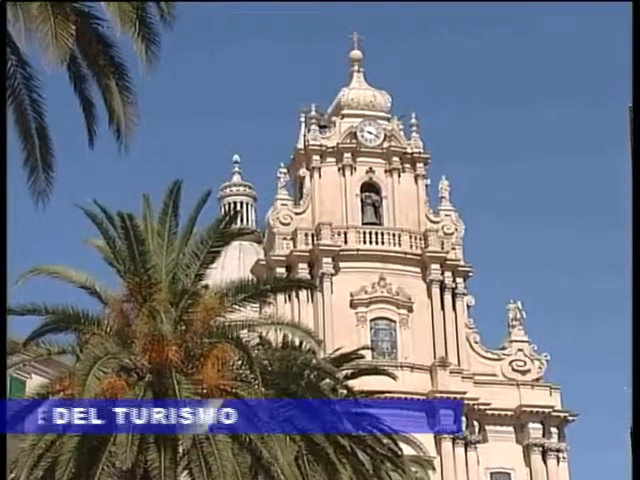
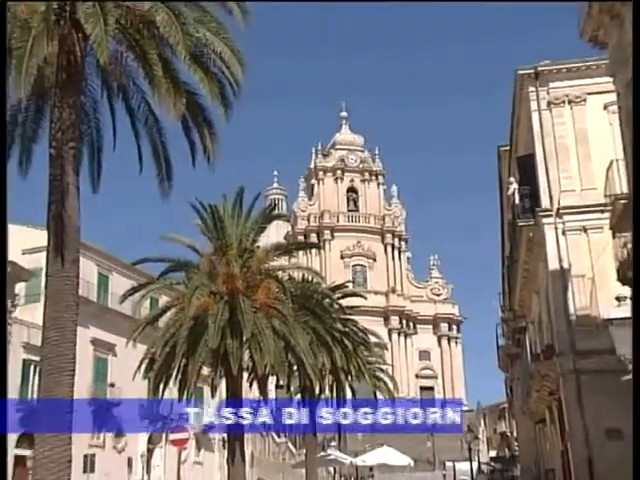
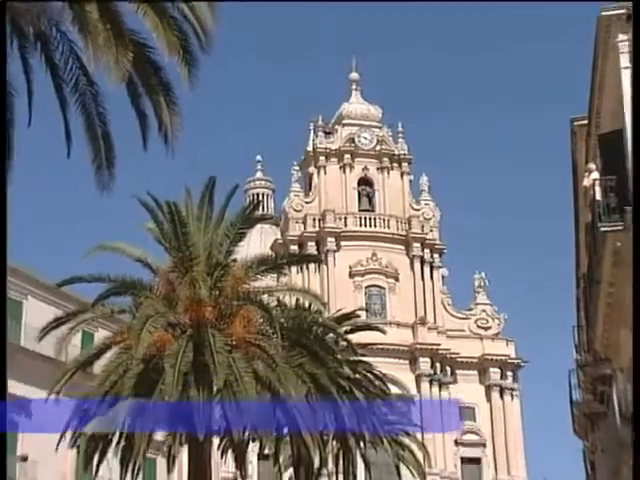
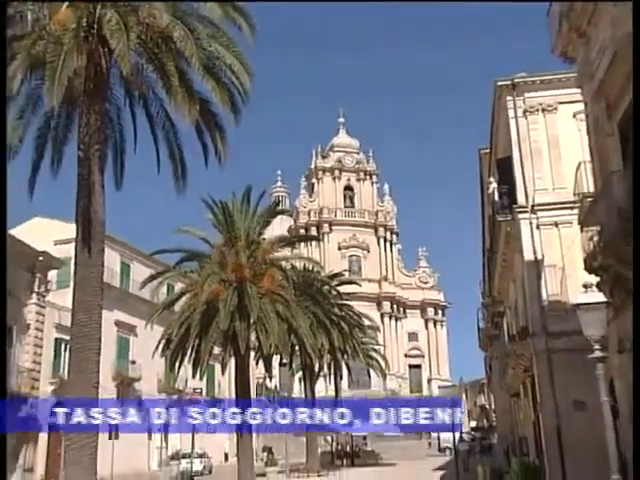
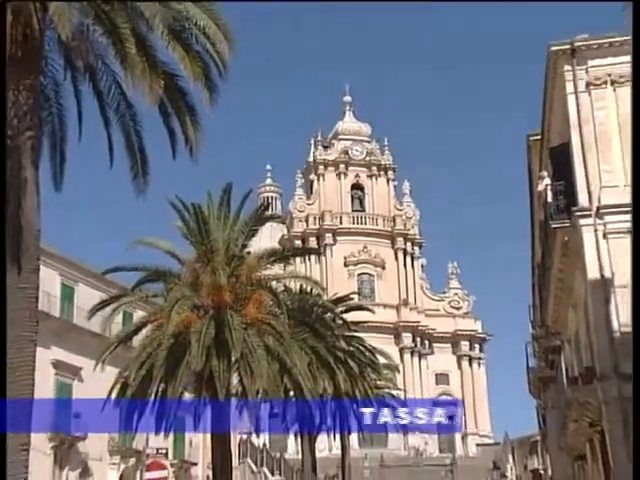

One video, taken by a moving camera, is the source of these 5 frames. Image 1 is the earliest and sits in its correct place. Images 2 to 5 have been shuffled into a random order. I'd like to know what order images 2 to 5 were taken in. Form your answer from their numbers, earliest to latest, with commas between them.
3, 5, 2, 4
